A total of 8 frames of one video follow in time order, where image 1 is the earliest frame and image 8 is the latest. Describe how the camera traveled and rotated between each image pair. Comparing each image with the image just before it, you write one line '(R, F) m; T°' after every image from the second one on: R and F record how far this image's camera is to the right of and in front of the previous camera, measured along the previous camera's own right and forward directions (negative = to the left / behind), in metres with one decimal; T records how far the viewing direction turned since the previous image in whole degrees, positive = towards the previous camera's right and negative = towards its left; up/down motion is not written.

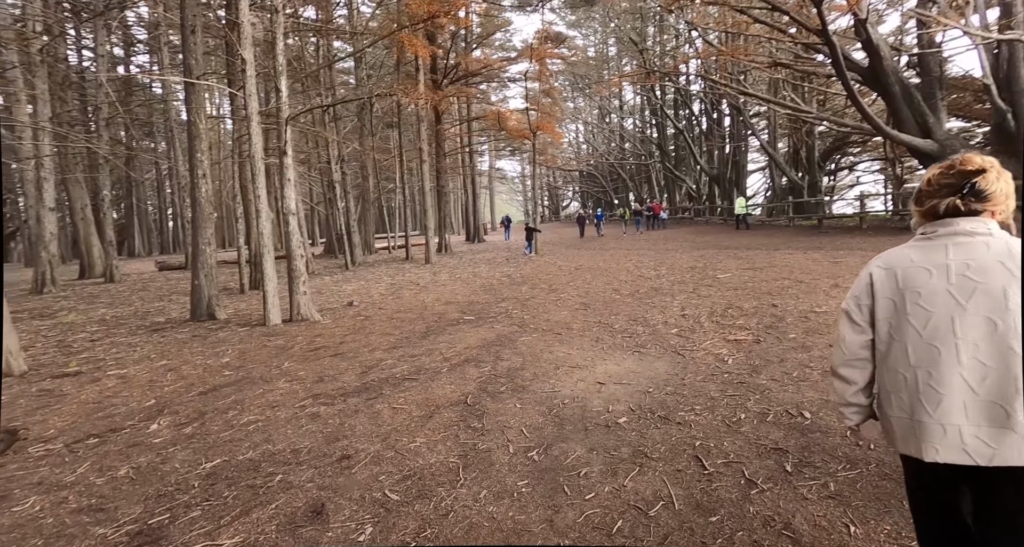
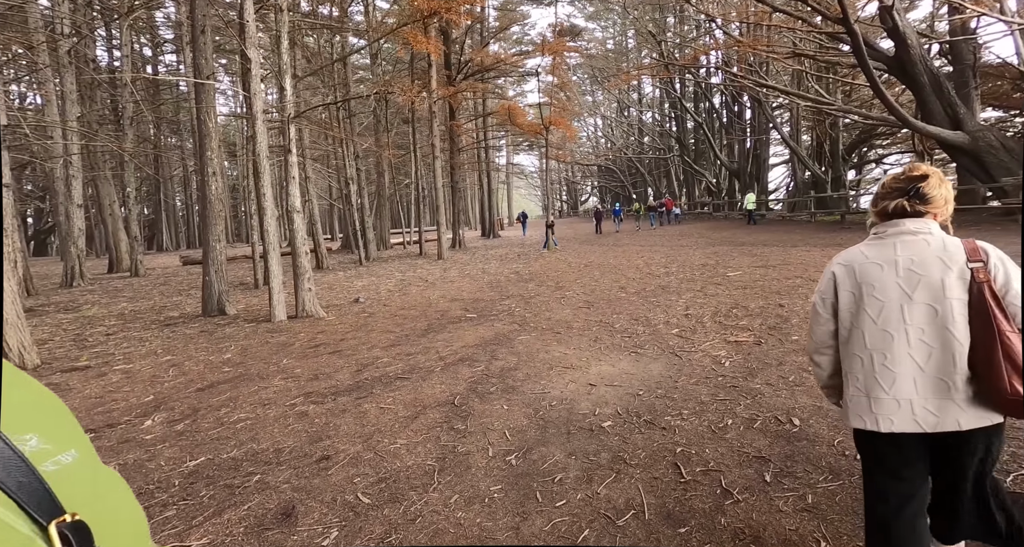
(+0.3, 0.0) m; -2°
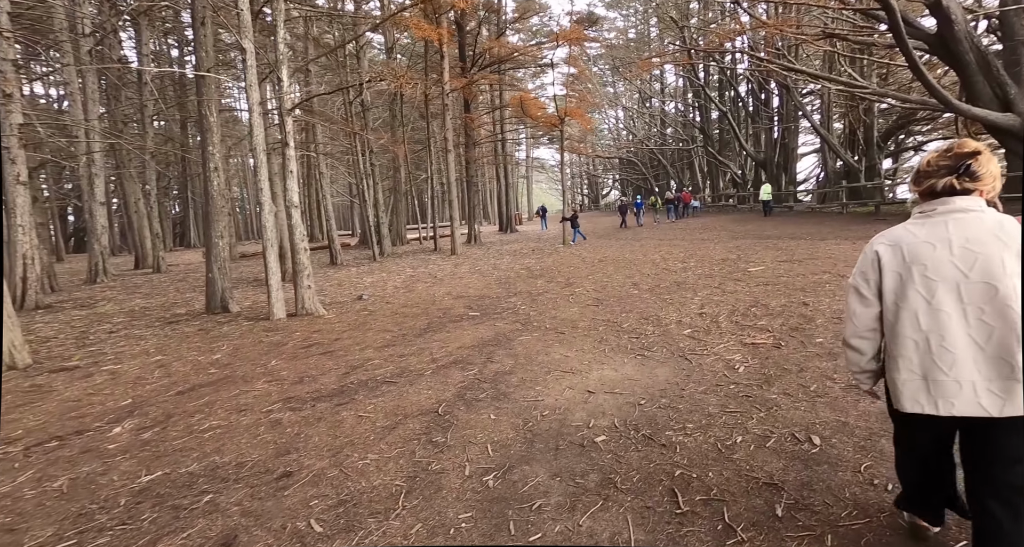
(+0.3, +0.4) m; -2°
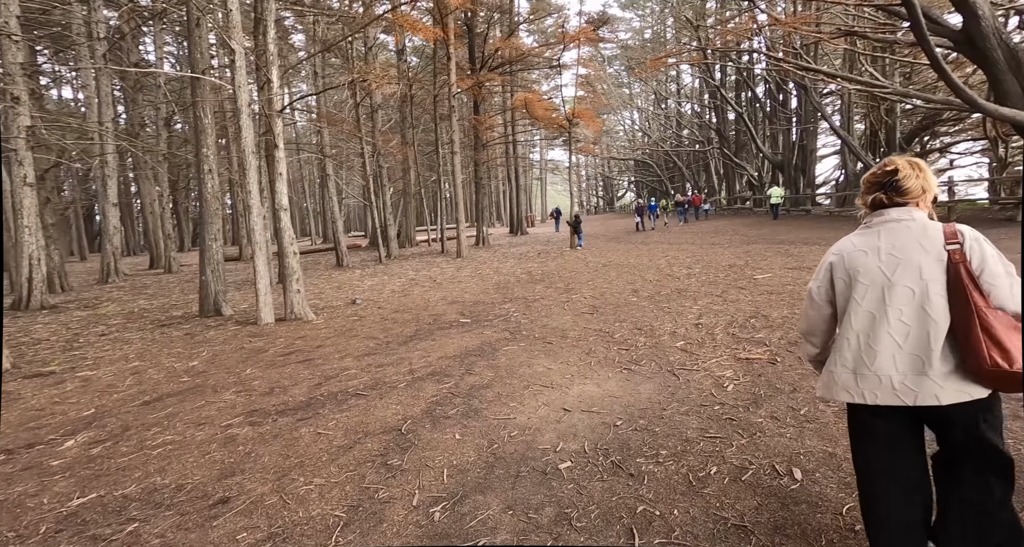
(+0.3, +0.3) m; -2°
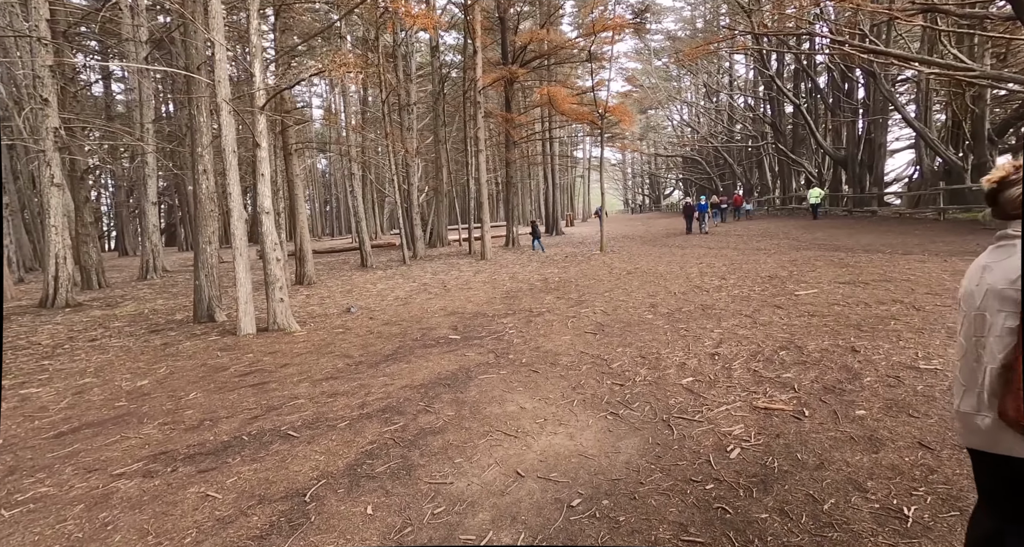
(+0.6, +0.9) m; -5°
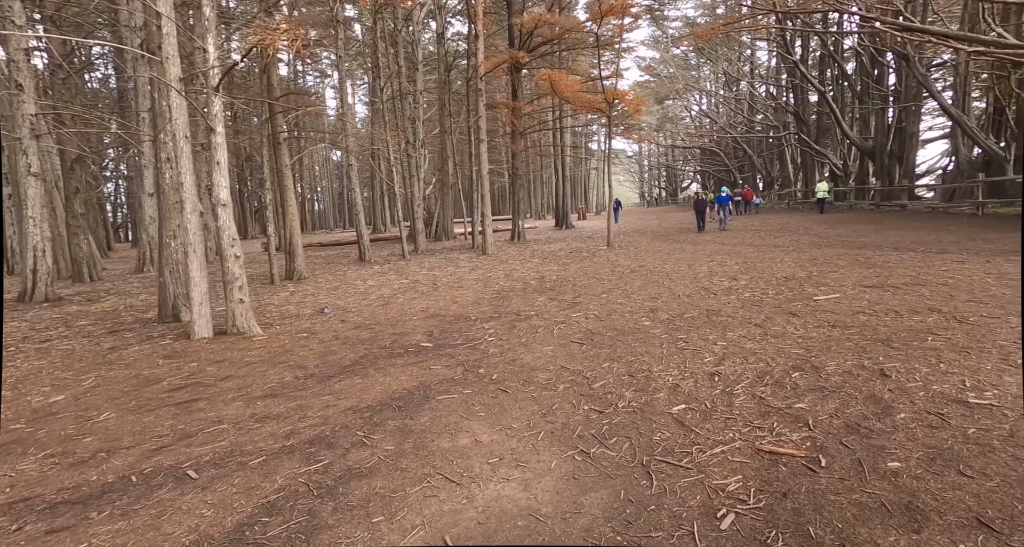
(+0.4, +0.7) m; -2°
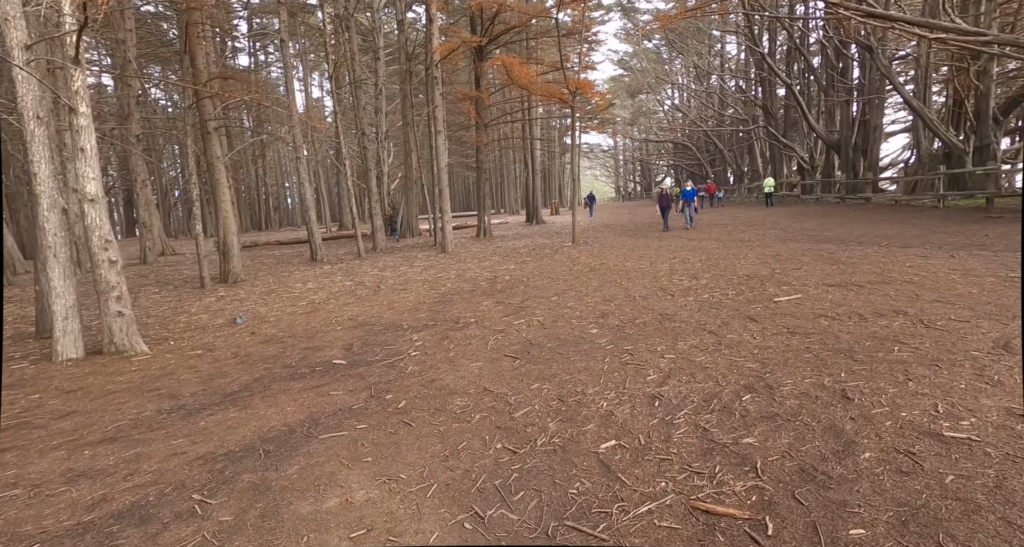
(+0.5, +0.7) m; +2°
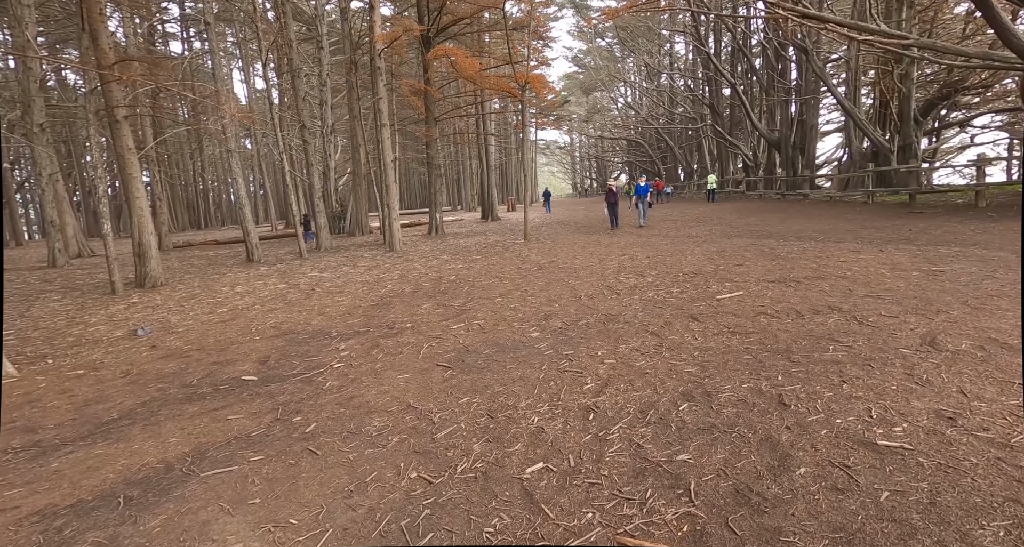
(+0.2, +0.4) m; +4°
